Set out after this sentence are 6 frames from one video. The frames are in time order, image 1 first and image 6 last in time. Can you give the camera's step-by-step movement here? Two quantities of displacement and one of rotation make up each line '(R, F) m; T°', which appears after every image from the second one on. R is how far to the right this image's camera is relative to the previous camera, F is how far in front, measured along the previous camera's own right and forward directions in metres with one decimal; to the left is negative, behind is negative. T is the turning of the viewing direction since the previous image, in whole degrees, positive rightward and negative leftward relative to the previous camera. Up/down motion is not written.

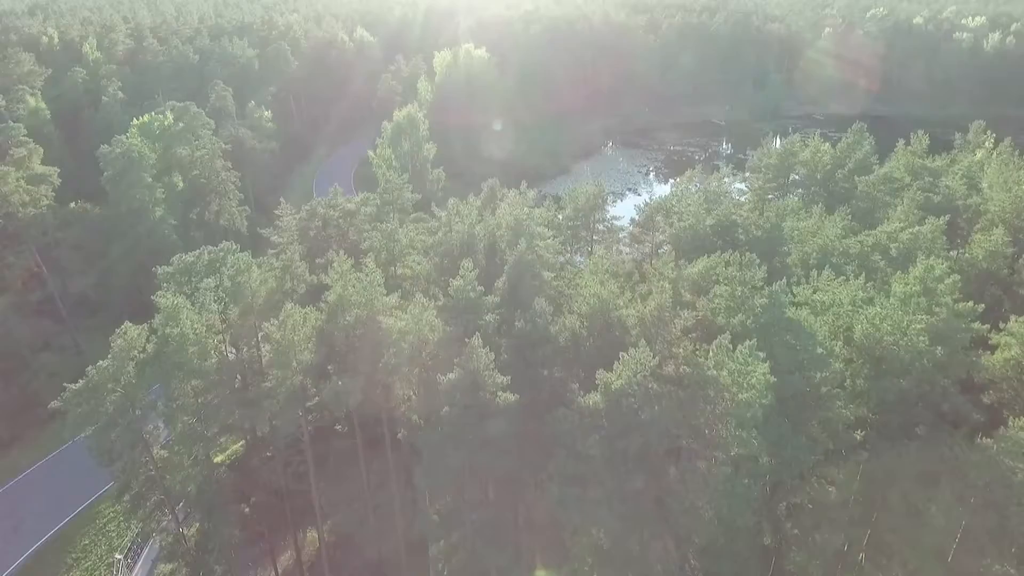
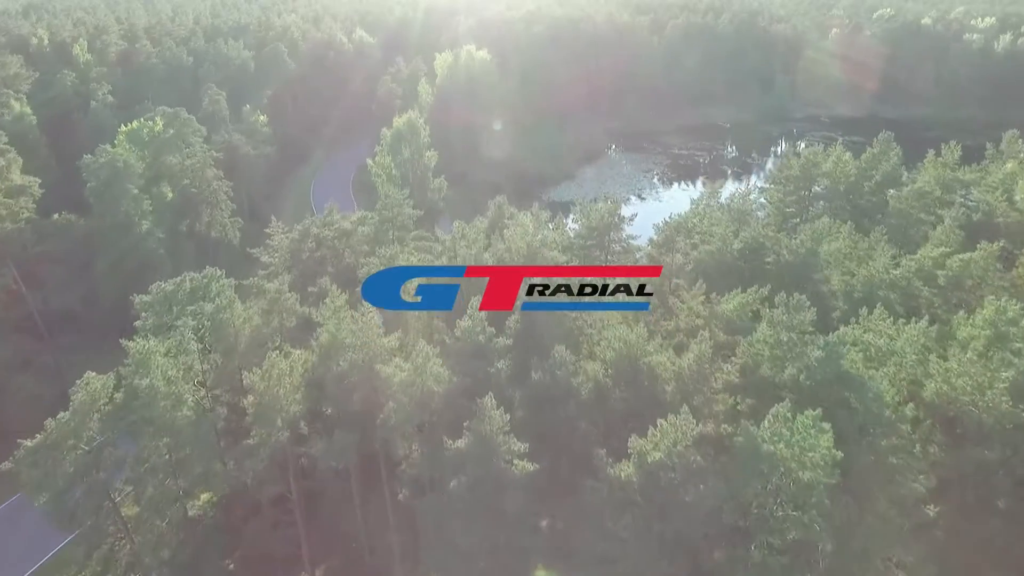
(-0.2, +2.3) m; 0°
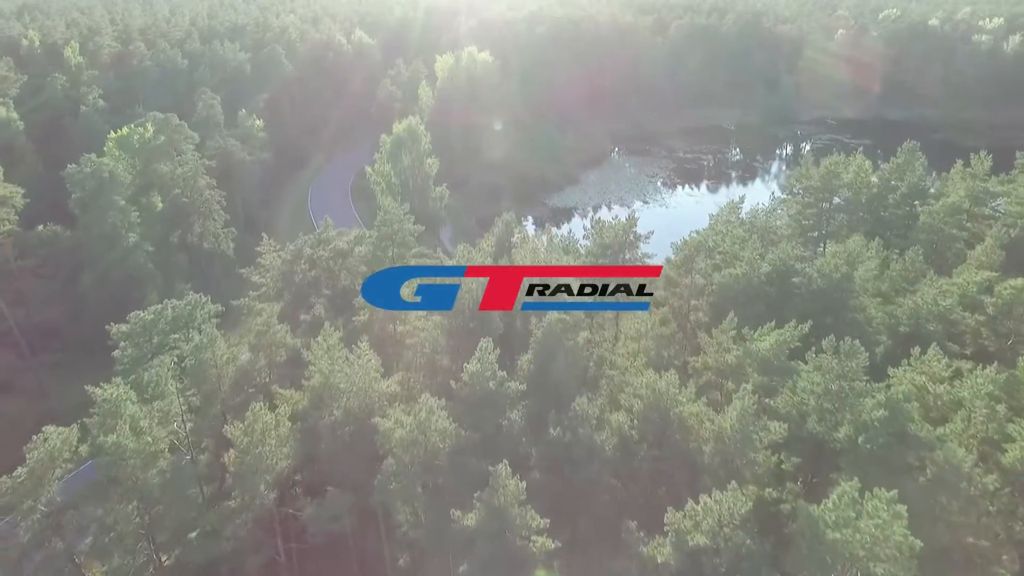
(-0.2, +1.9) m; 0°
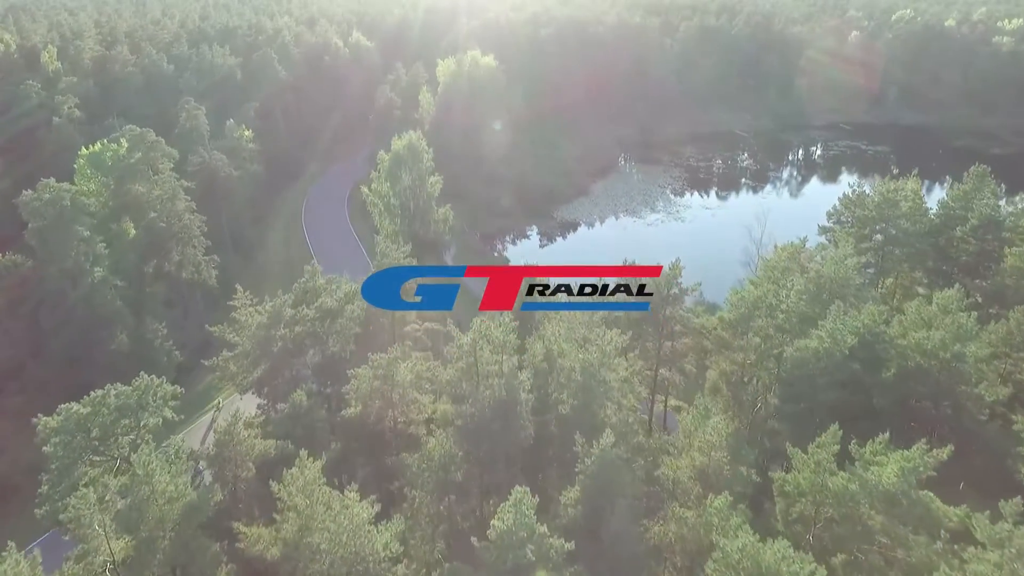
(-0.4, +4.5) m; 0°
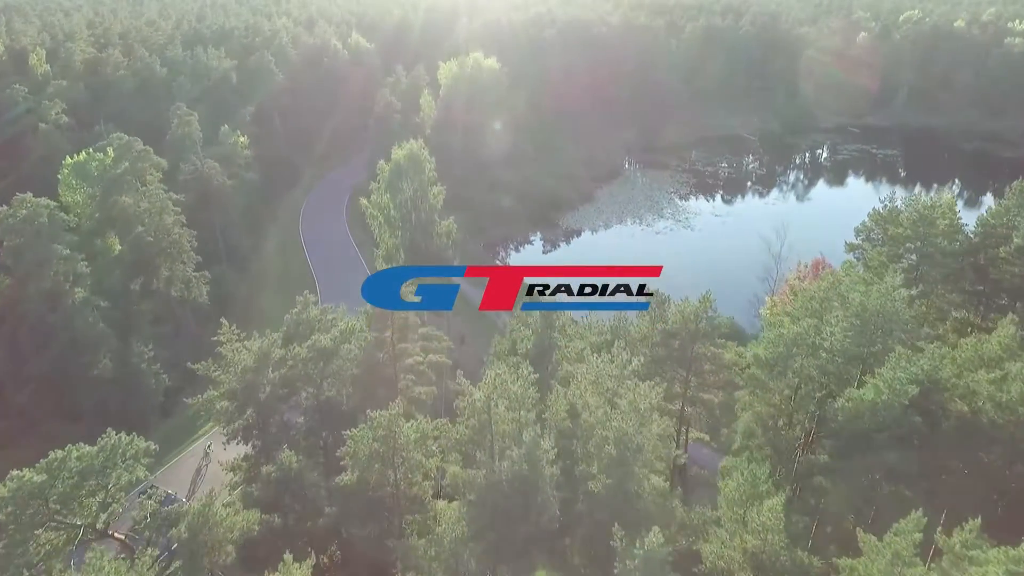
(-0.2, +2.2) m; 0°
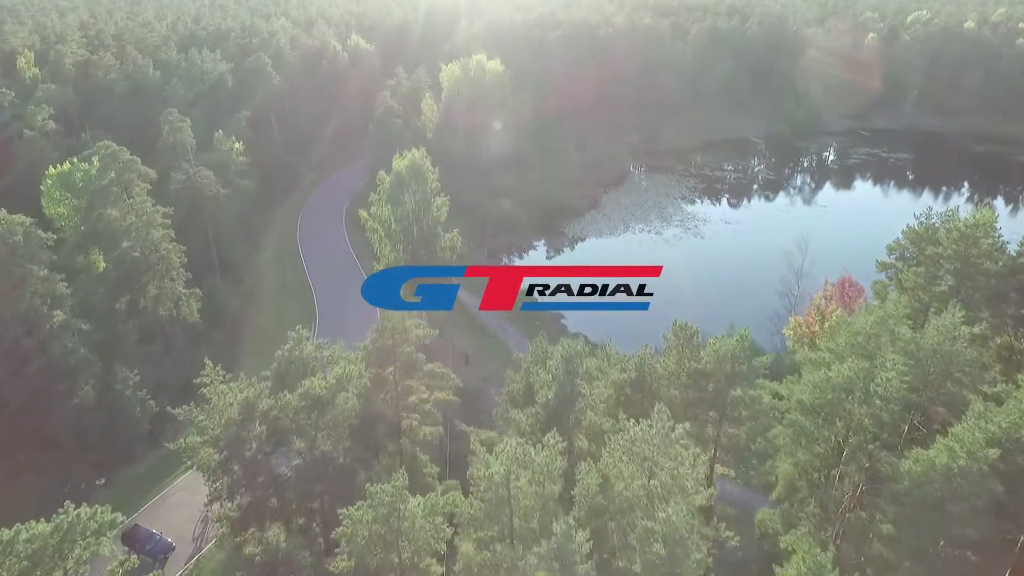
(-0.3, +2.2) m; 0°
